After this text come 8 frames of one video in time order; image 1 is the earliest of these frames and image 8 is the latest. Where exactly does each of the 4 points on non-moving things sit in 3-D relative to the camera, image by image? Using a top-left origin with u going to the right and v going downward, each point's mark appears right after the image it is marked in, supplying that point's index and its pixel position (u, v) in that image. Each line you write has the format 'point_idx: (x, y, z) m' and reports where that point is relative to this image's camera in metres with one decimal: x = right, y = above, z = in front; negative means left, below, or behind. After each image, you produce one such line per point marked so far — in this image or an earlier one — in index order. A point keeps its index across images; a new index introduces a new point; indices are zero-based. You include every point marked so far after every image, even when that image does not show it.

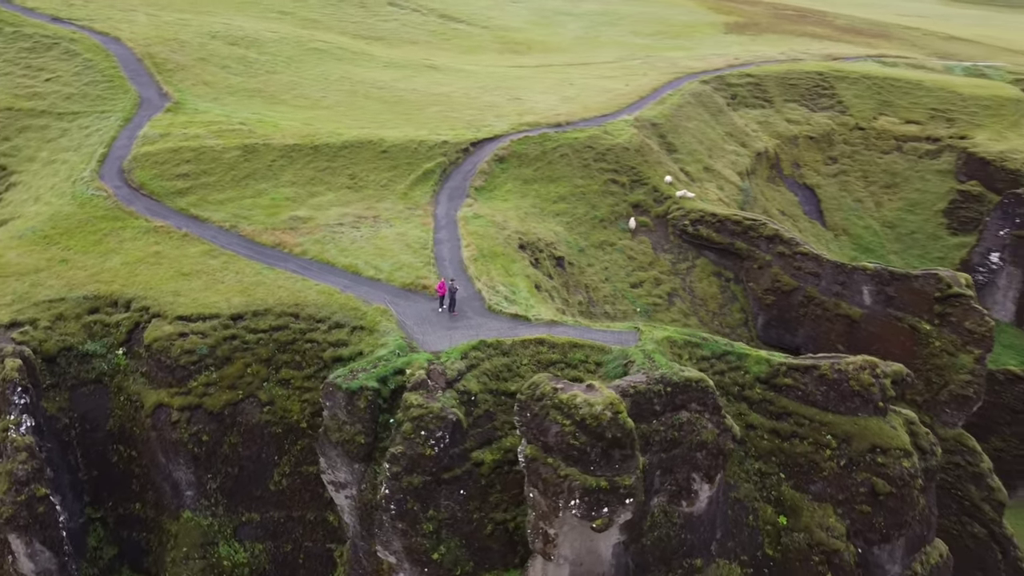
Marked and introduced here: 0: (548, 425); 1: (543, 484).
0: (+1.1, -3.1, +18.4) m
1: (+0.7, -4.4, +18.5) m
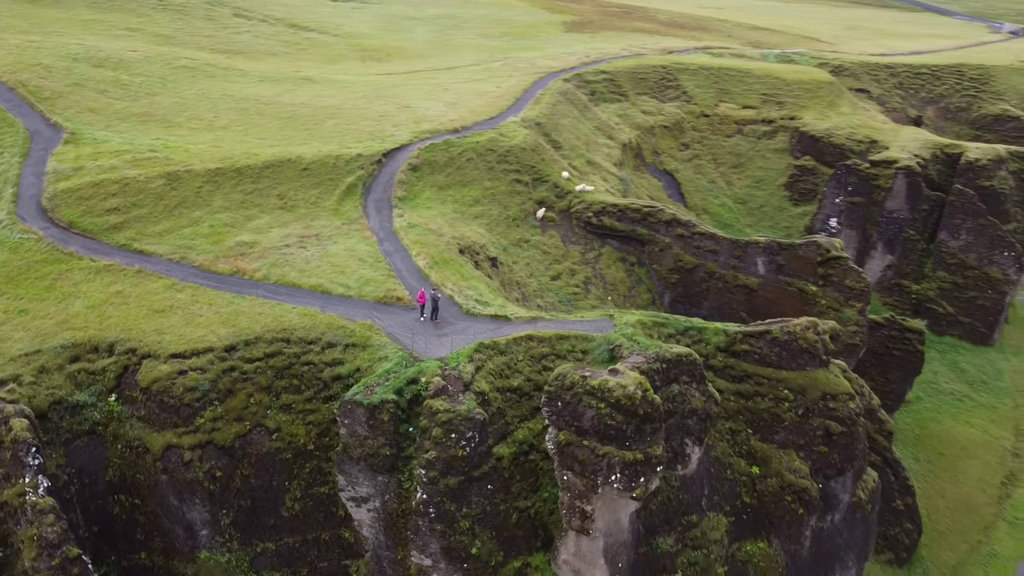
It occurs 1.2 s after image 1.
0: (+2.0, -3.0, +20.1) m
1: (+1.7, -4.3, +20.1) m
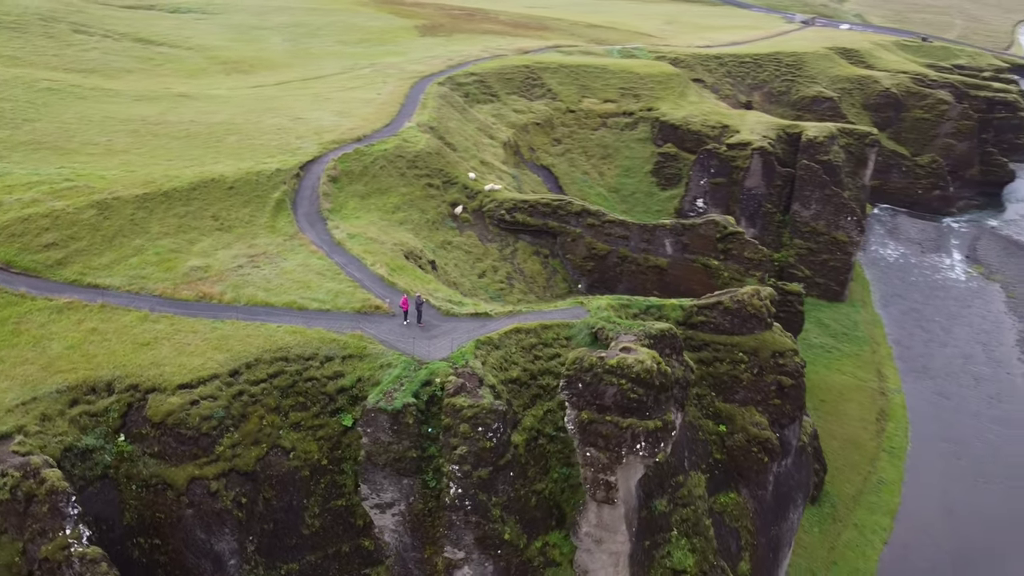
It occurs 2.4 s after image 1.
0: (+2.6, -2.7, +21.6) m
1: (+2.4, -4.0, +21.7) m
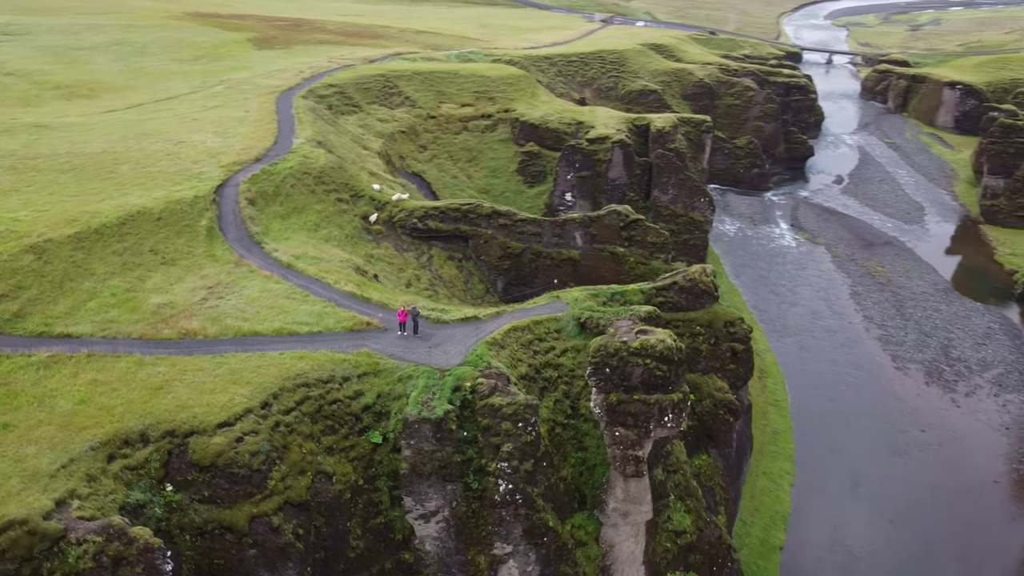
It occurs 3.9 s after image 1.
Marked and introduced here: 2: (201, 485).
0: (+3.5, -2.3, +23.3) m
1: (+3.5, -3.7, +23.3) m
2: (-7.5, -4.7, +19.6) m
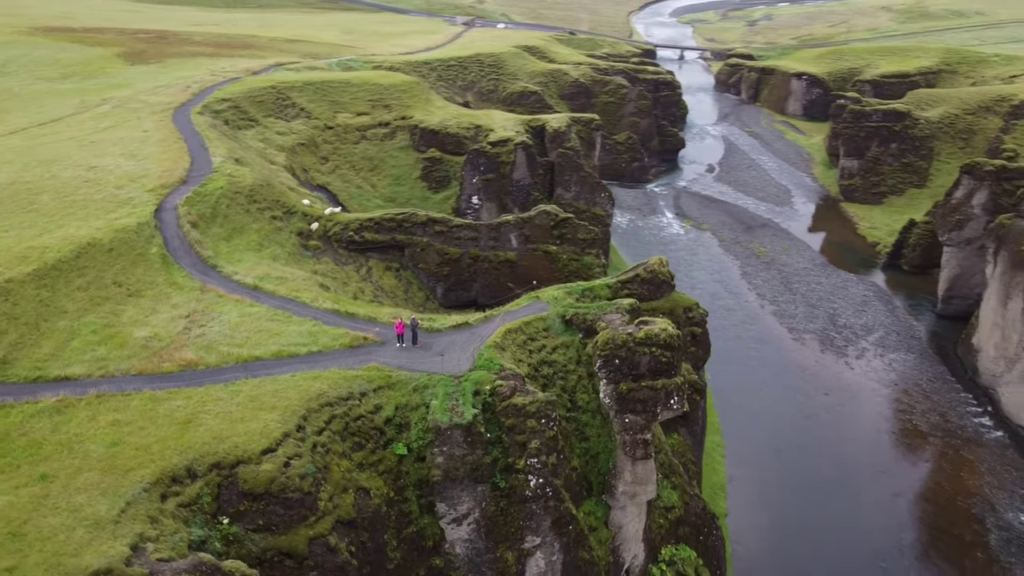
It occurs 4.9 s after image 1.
0: (+3.9, -2.2, +24.8) m
1: (+4.0, -3.5, +24.8) m
2: (-6.1, -5.4, +19.4) m
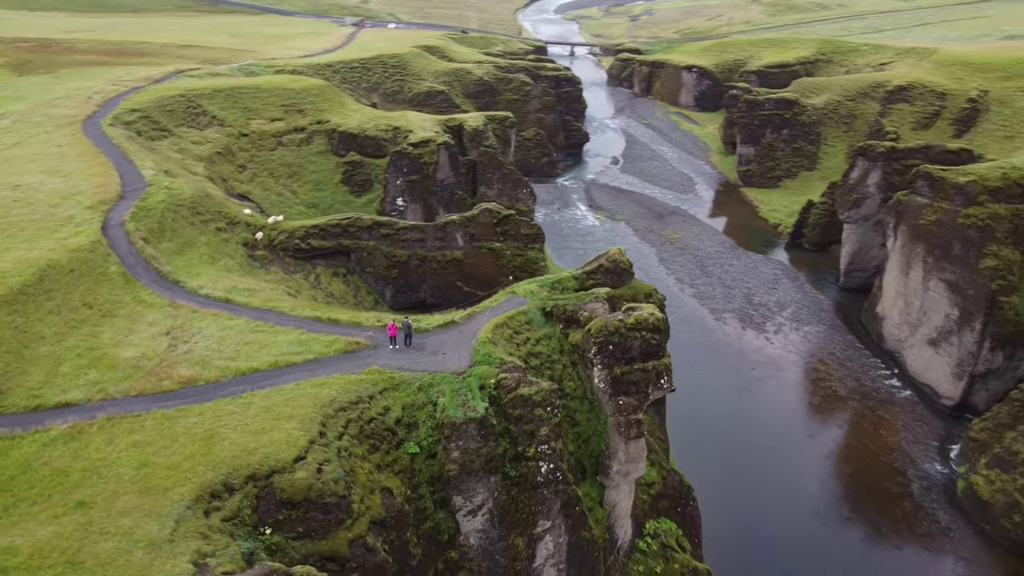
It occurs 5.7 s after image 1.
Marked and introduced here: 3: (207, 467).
0: (+3.8, -1.8, +26.2) m
1: (+4.0, -3.1, +26.2) m
2: (-5.2, -5.6, +19.5) m
3: (-7.4, -4.3, +19.5) m
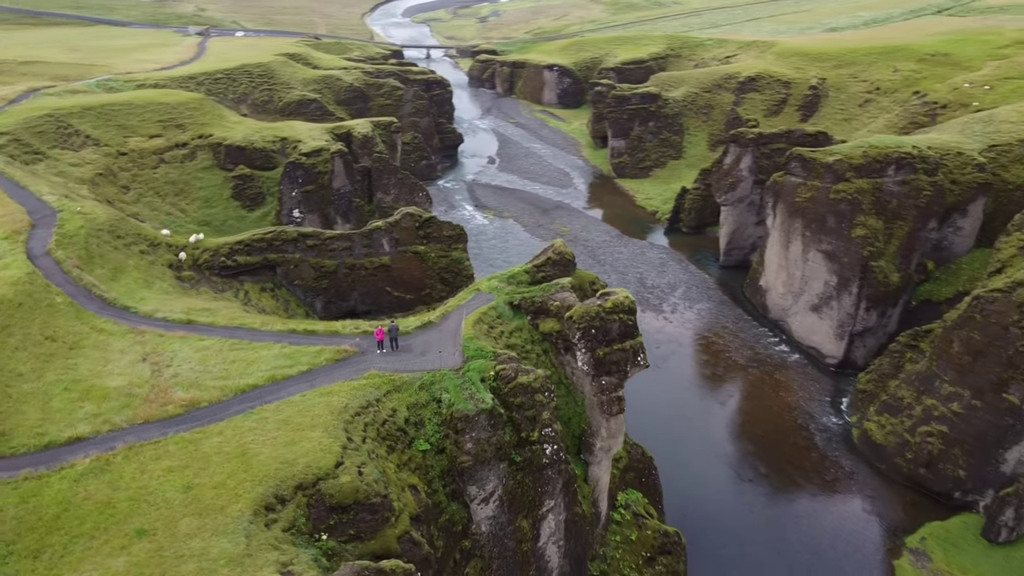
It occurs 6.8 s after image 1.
0: (+3.3, -1.3, +28.1) m
1: (+3.6, -2.6, +28.1) m
2: (-4.1, -5.8, +19.9) m
3: (-6.3, -4.7, +19.5) m
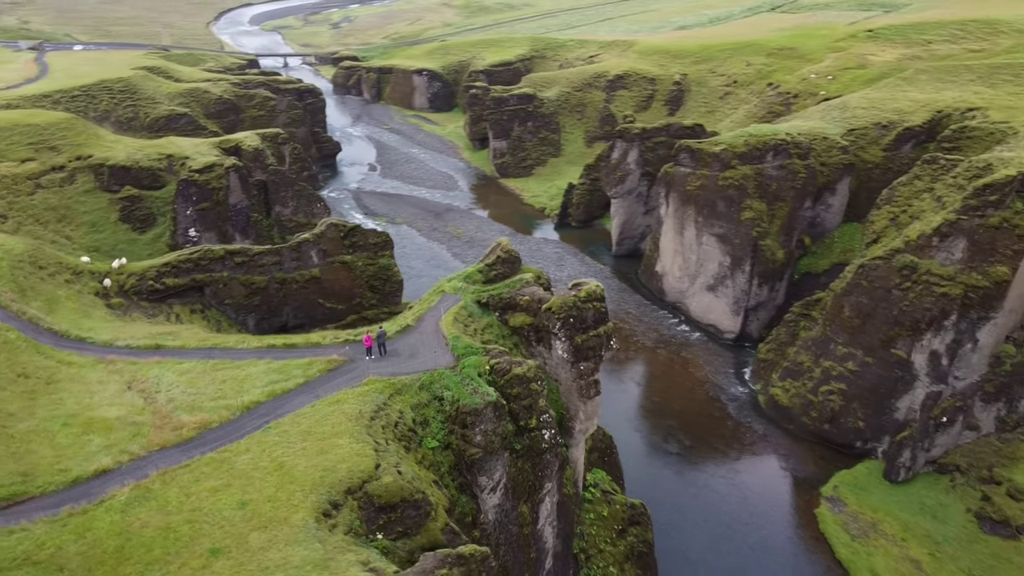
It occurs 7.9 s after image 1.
0: (+2.6, -1.0, +29.8) m
1: (+3.0, -2.3, +29.9) m
2: (-2.9, -6.0, +20.6) m
3: (-5.1, -5.0, +19.8) m
